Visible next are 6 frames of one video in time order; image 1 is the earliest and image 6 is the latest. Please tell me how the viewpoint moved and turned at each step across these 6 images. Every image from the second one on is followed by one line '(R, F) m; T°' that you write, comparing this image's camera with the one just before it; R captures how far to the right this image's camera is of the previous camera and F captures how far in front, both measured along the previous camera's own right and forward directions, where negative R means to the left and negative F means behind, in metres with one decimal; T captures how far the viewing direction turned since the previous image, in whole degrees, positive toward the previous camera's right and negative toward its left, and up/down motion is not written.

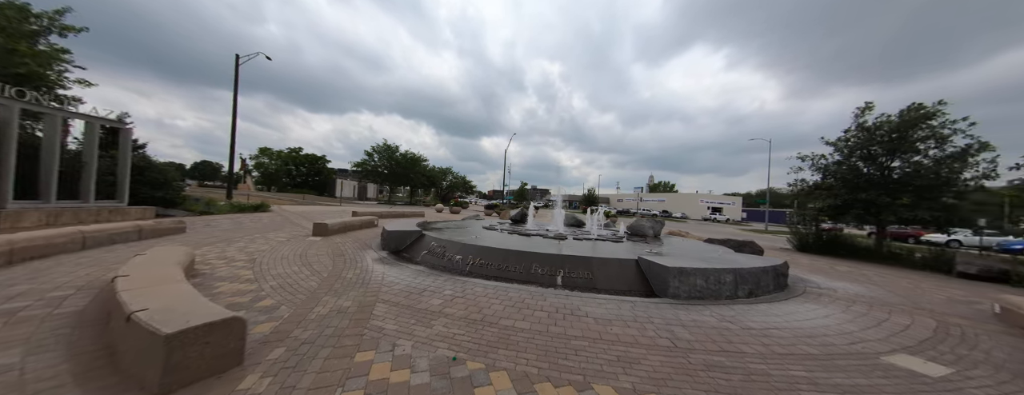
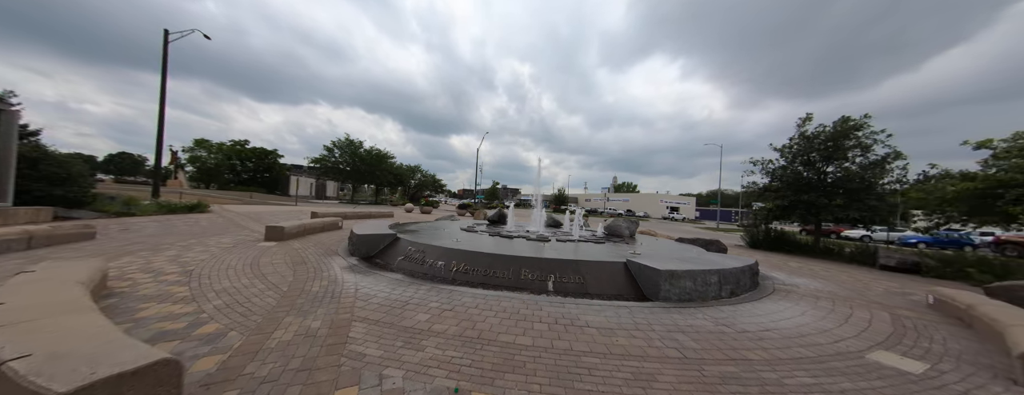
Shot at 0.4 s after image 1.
(-0.3, +0.3) m; +6°
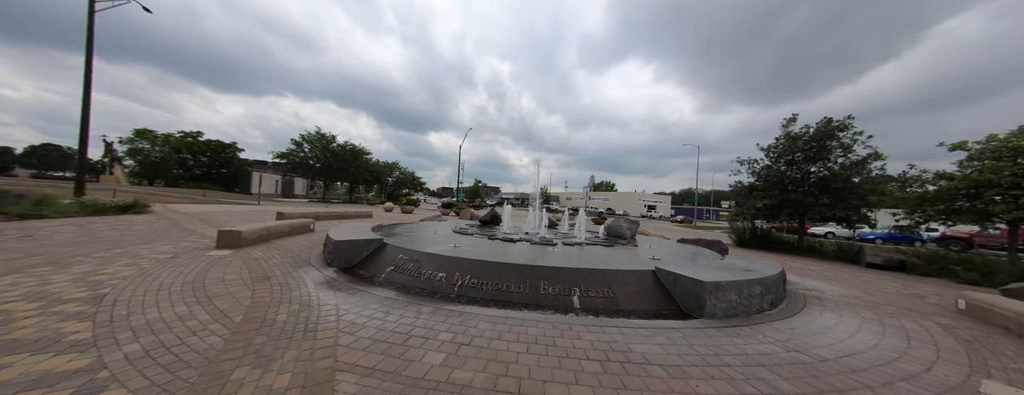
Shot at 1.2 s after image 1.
(-0.6, +0.8) m; +4°
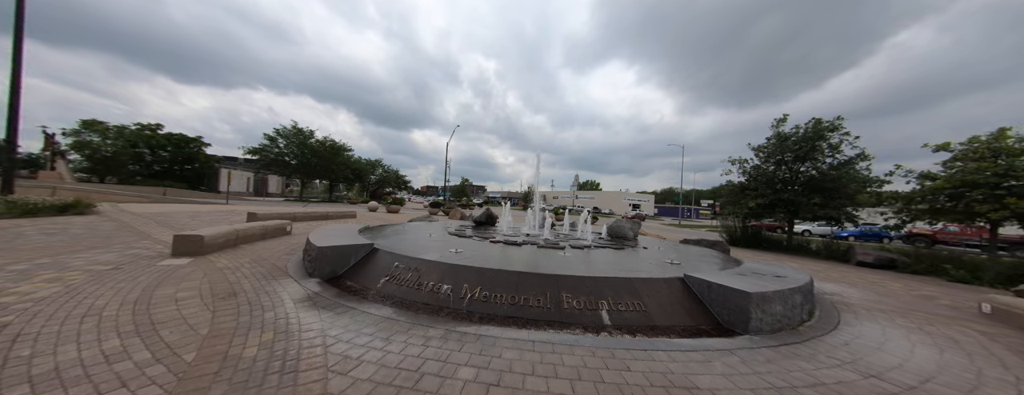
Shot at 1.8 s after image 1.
(-0.5, +0.6) m; +3°
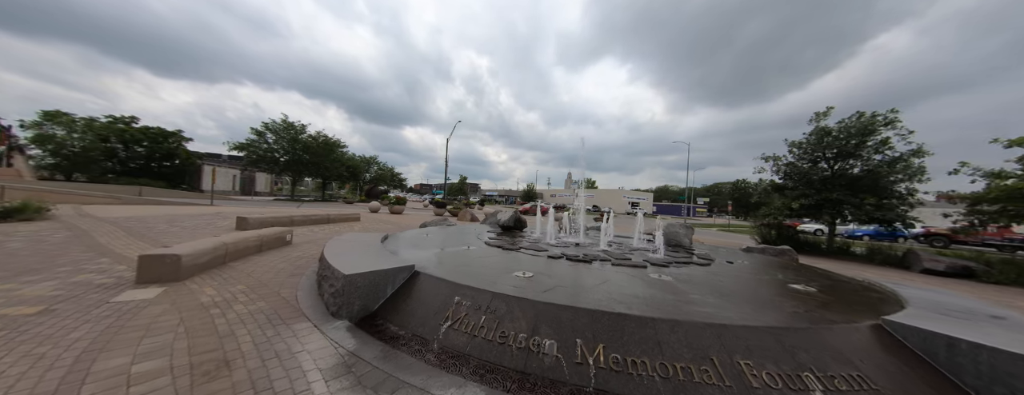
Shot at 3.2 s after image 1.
(-1.5, +1.3) m; +2°
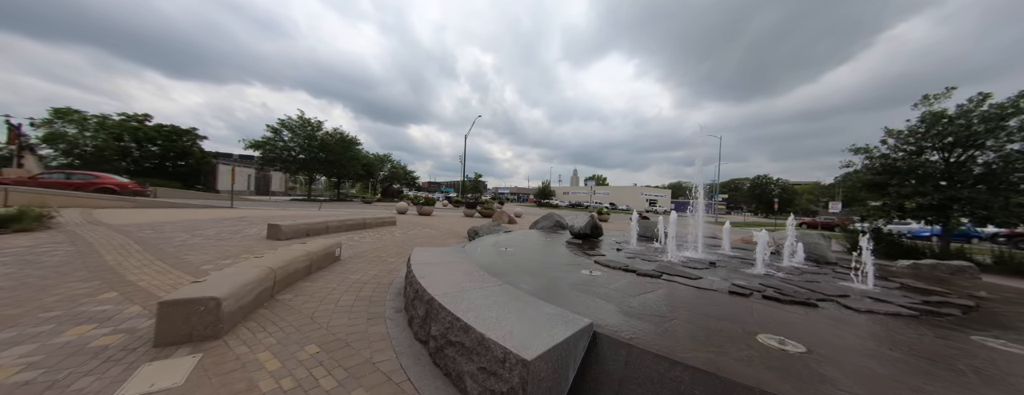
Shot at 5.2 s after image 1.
(-2.3, +1.6) m; -1°
